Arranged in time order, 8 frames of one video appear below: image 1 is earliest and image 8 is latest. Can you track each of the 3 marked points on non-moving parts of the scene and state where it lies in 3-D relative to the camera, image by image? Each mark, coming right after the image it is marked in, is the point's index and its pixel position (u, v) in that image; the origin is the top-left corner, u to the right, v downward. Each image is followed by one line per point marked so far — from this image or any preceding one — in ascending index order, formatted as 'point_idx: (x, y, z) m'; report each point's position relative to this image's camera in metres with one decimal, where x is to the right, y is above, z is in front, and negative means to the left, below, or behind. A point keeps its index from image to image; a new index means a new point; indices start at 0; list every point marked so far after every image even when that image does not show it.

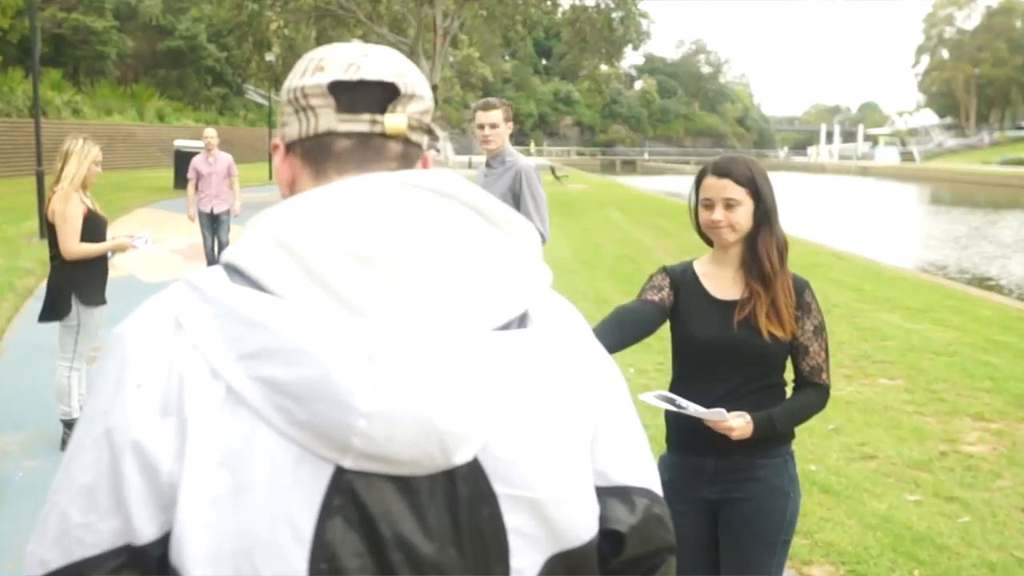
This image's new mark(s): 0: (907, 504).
0: (+2.0, -1.1, +5.8) m
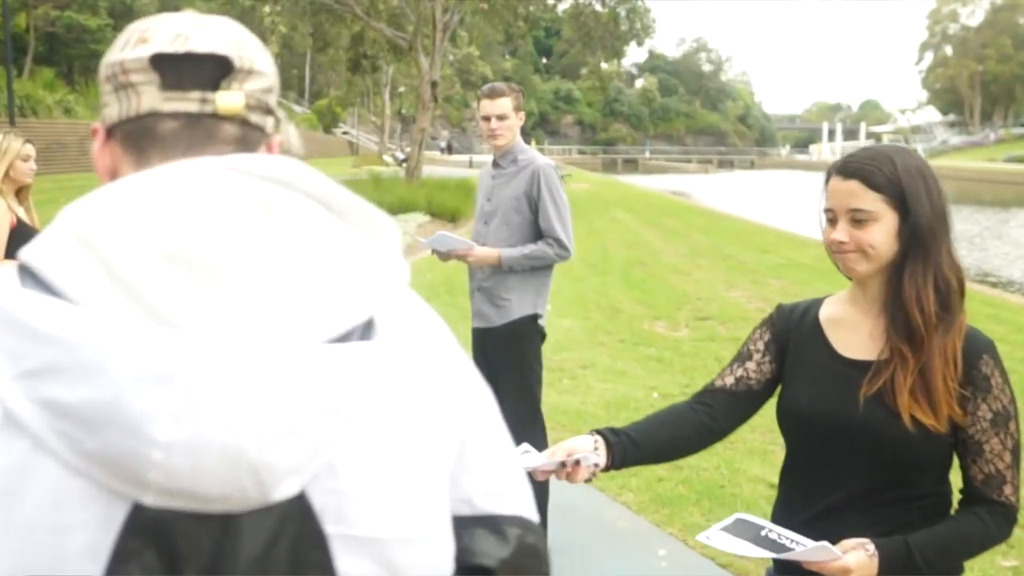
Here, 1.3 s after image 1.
0: (+2.0, -1.2, +4.8) m
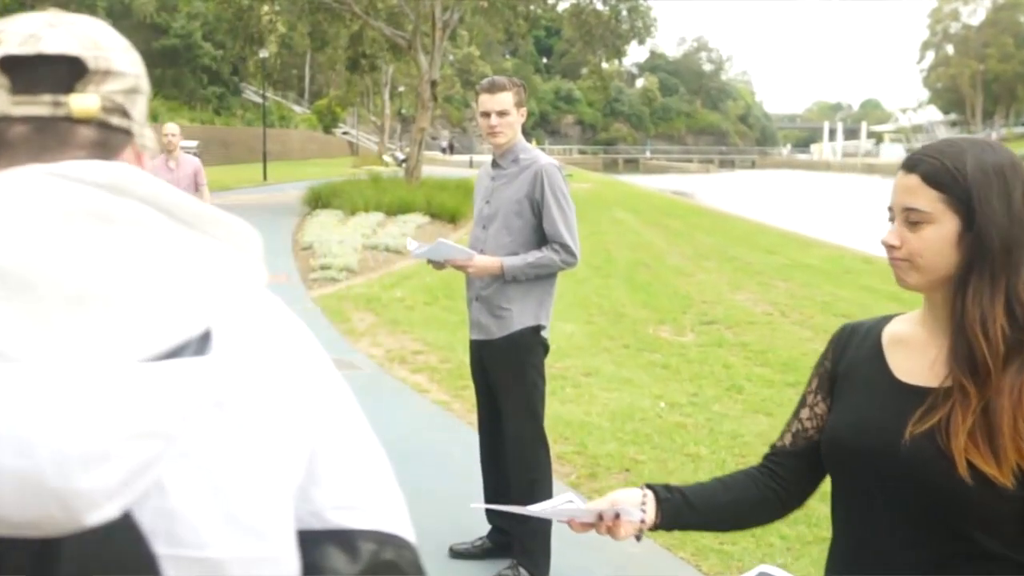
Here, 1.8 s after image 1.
0: (+2.0, -1.2, +4.5) m
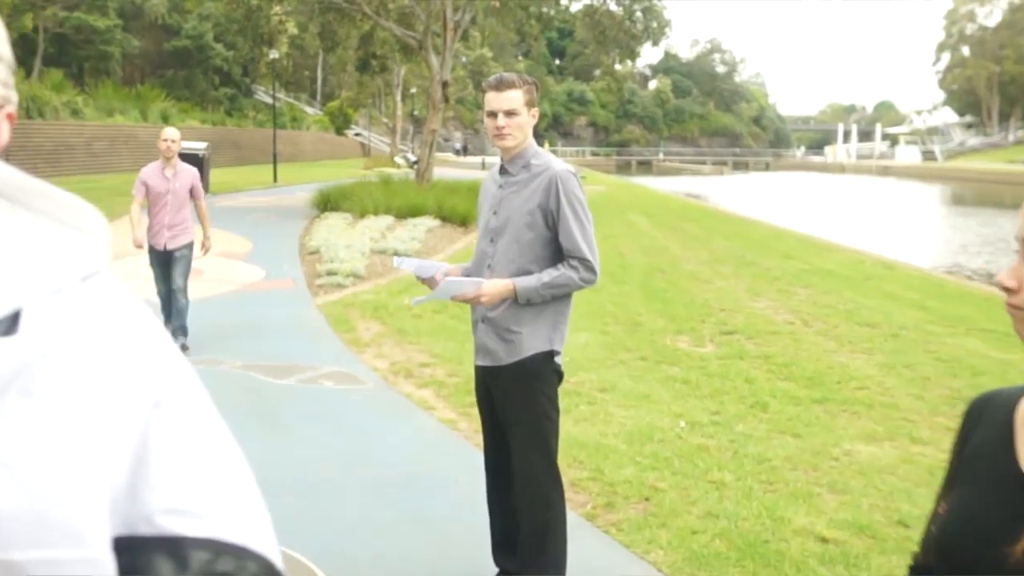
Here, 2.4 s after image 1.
0: (+2.1, -1.3, +4.0) m
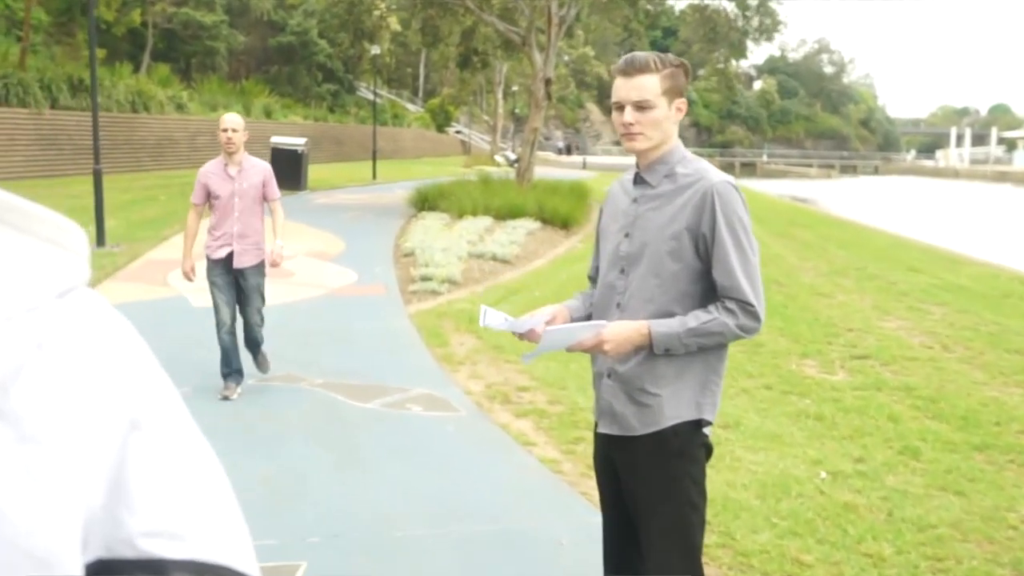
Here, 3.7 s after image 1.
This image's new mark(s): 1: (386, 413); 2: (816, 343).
0: (+2.4, -1.4, +2.9) m
1: (-0.8, -0.8, +7.2) m
2: (+2.8, -0.5, +10.6) m
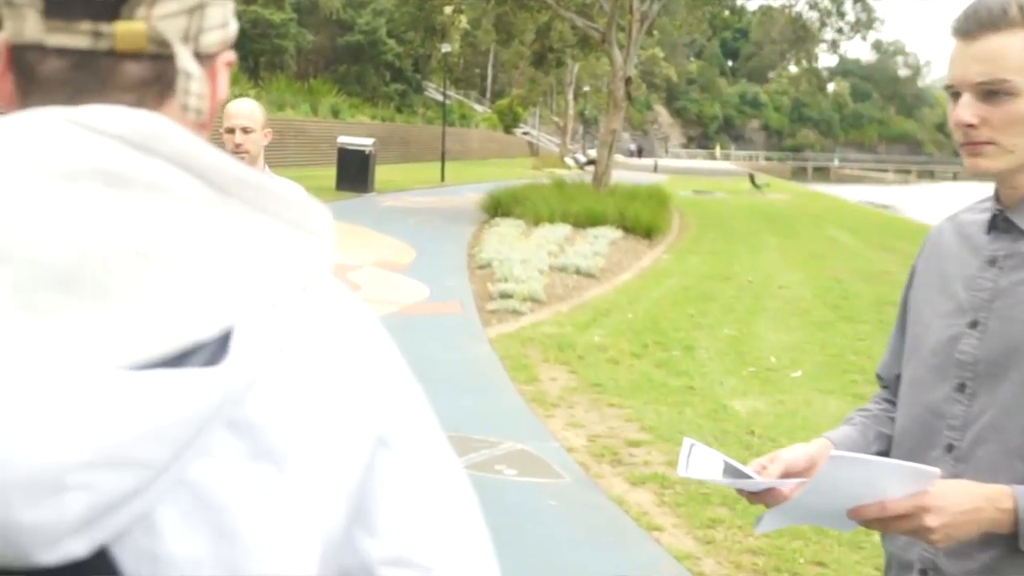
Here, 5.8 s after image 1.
0: (+2.7, -1.7, +1.4) m
1: (-0.2, -1.0, +5.9) m
2: (+3.5, -0.7, +9.1) m
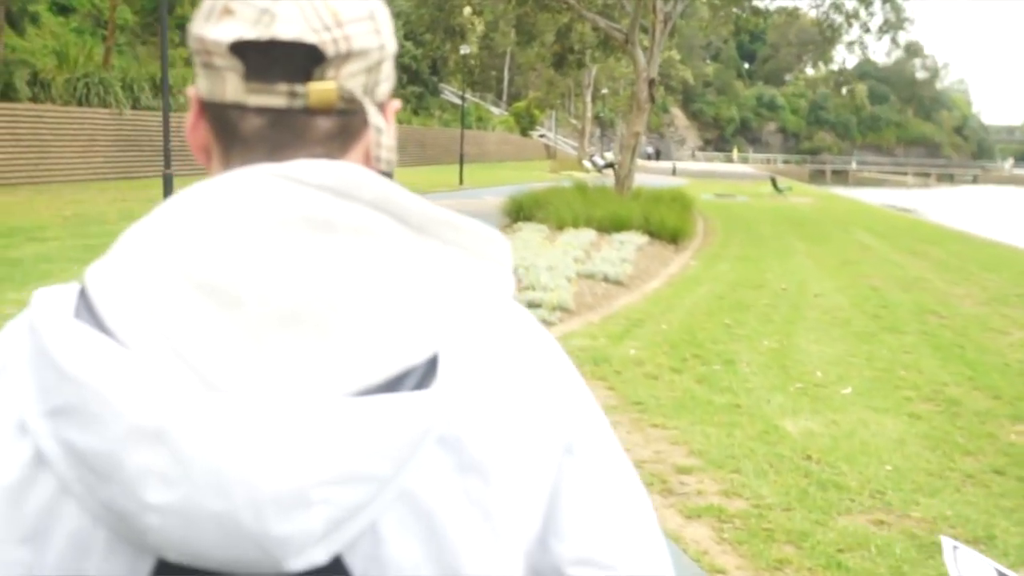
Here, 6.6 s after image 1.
0: (+2.9, -1.7, +0.9) m
1: (0.0, -1.0, +5.4) m
2: (+3.8, -0.8, +8.6) m
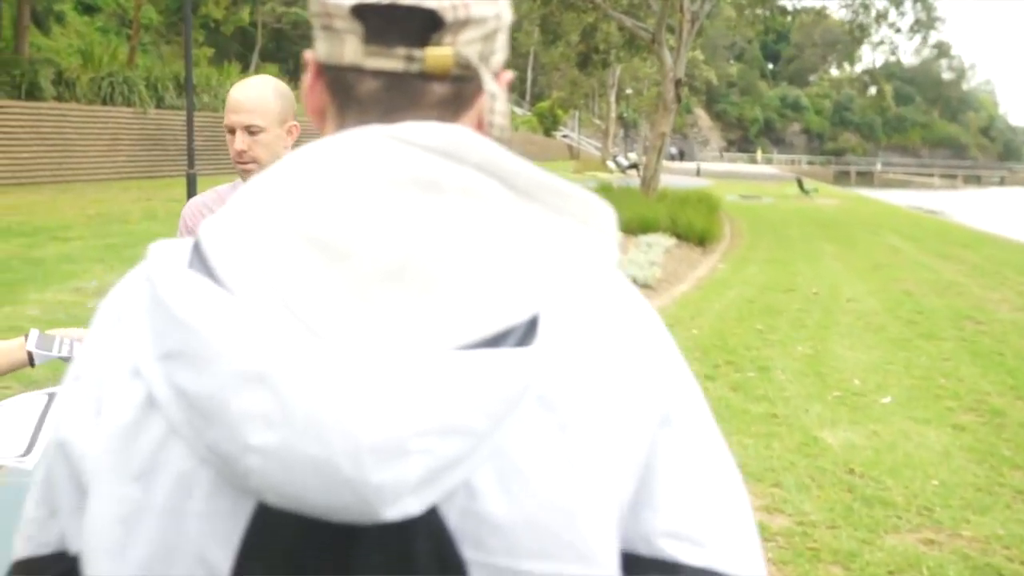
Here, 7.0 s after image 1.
0: (+2.9, -1.8, +0.7) m
1: (+0.2, -1.1, +5.2) m
2: (+4.0, -0.9, +8.3) m
